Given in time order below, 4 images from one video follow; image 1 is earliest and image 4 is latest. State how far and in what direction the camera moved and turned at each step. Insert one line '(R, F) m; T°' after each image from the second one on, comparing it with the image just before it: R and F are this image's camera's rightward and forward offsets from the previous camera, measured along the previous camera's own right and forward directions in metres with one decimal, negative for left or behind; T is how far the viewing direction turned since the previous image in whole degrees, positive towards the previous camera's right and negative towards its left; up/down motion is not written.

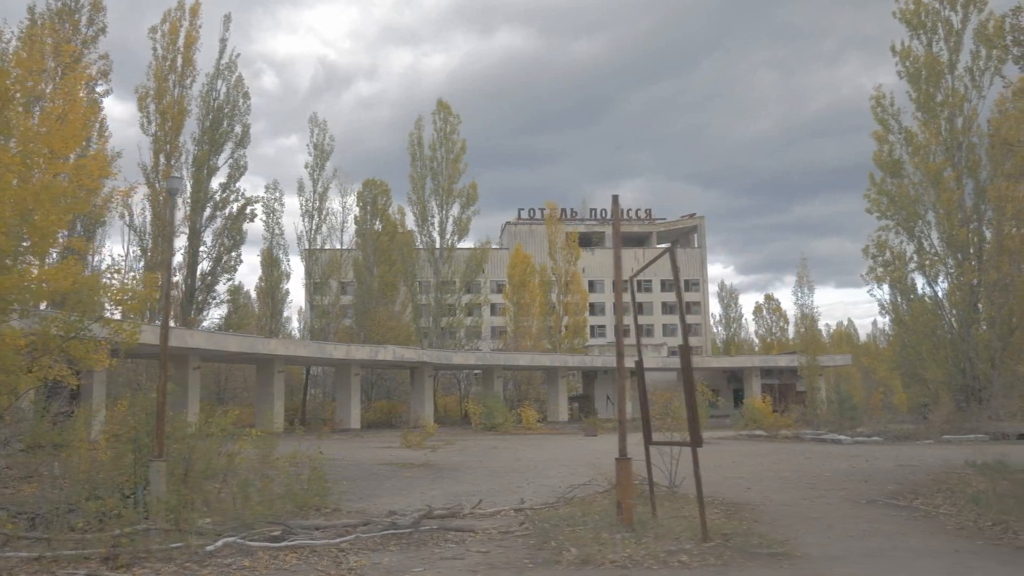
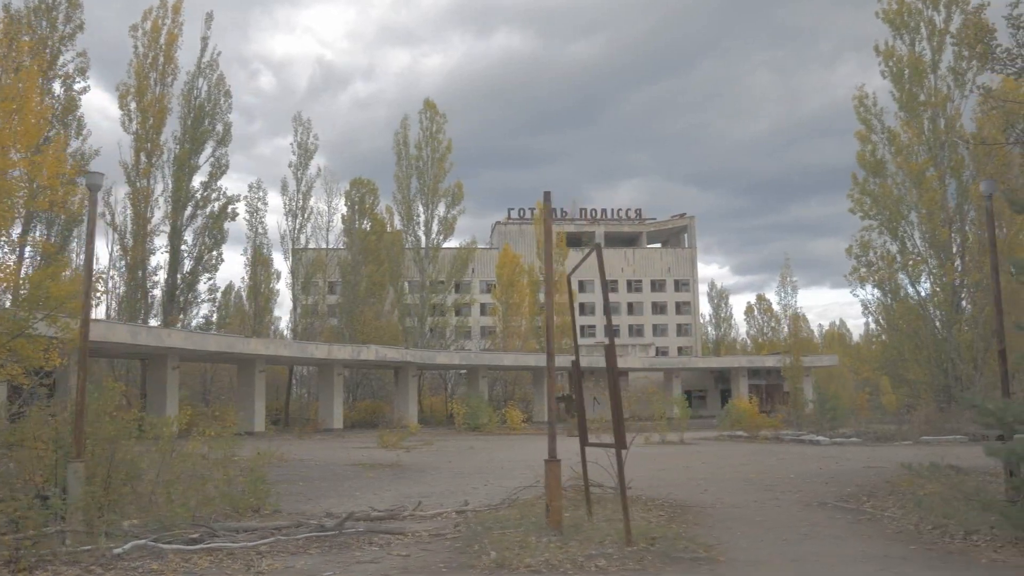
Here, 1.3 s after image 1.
(+0.6, +0.2) m; 0°
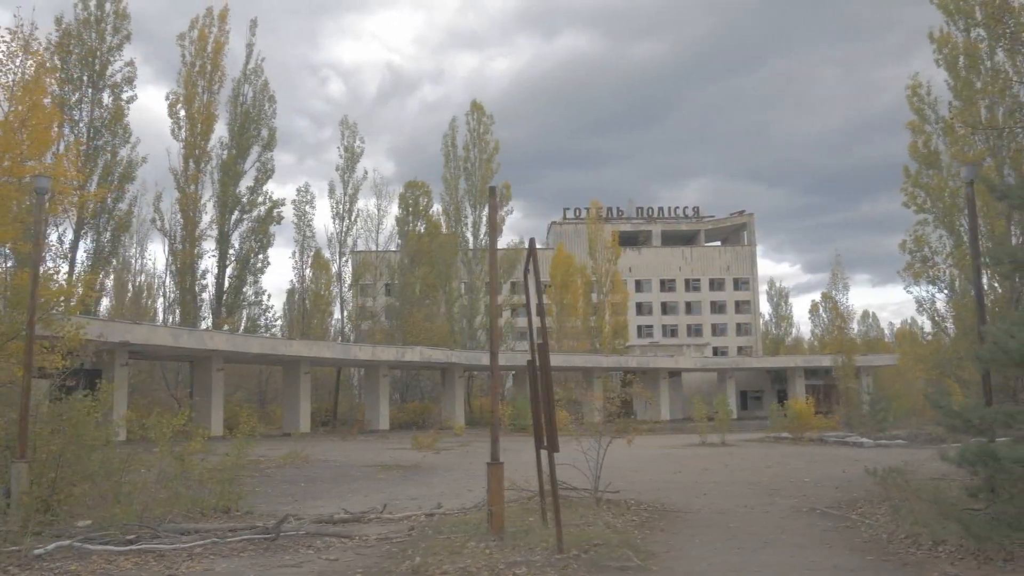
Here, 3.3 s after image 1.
(+1.1, +0.3) m; -4°
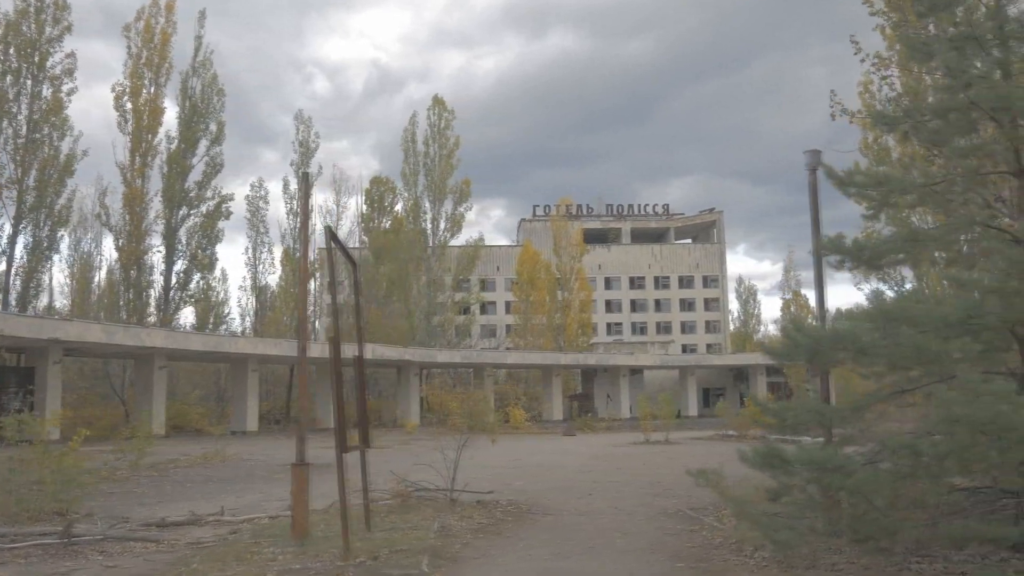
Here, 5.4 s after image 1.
(+1.4, +0.4) m; +1°
